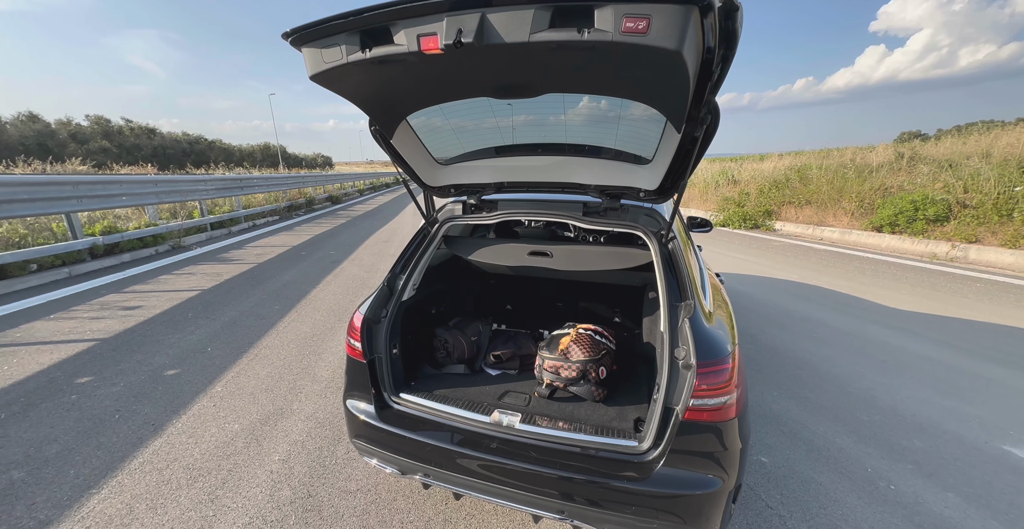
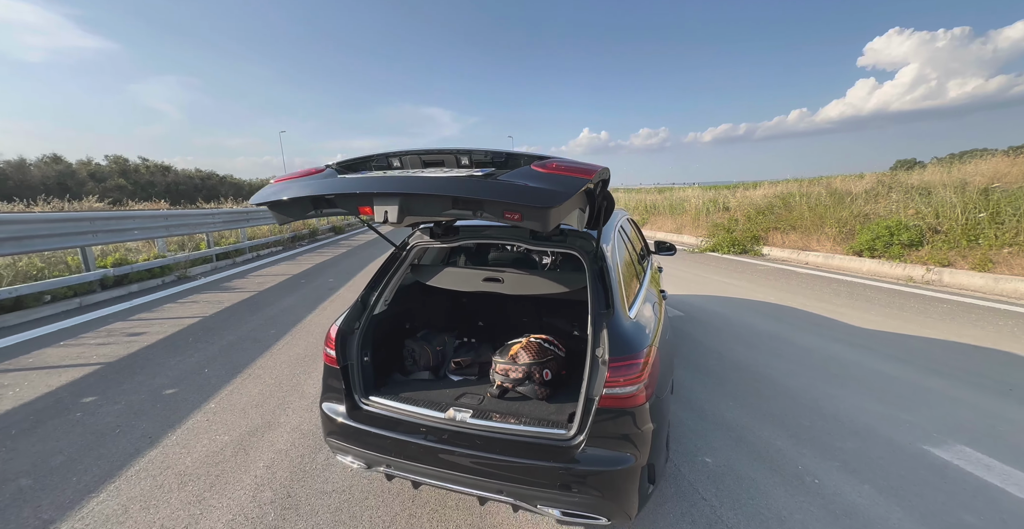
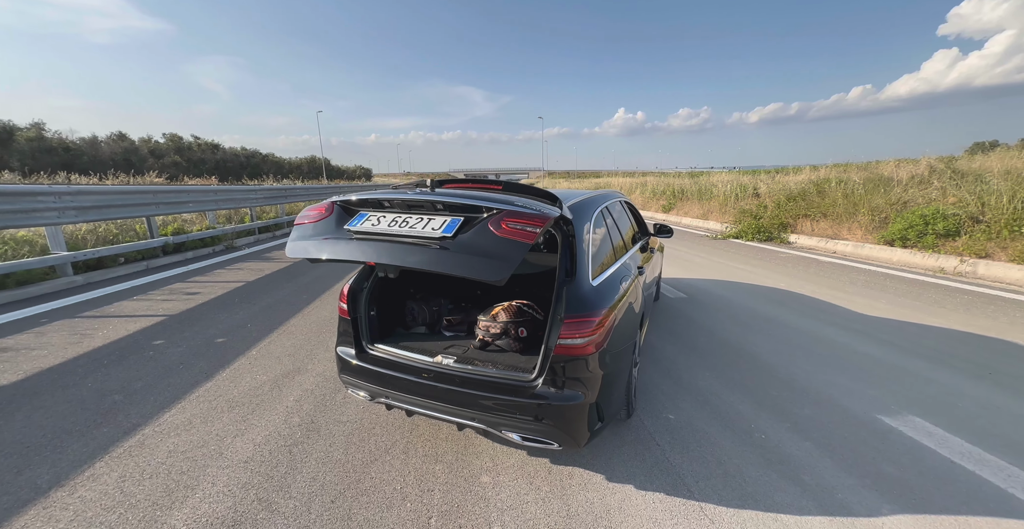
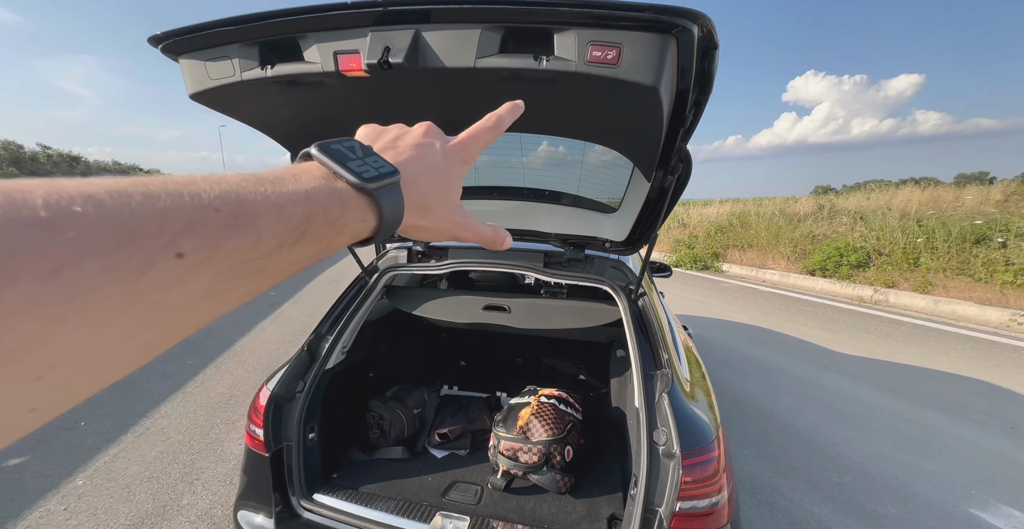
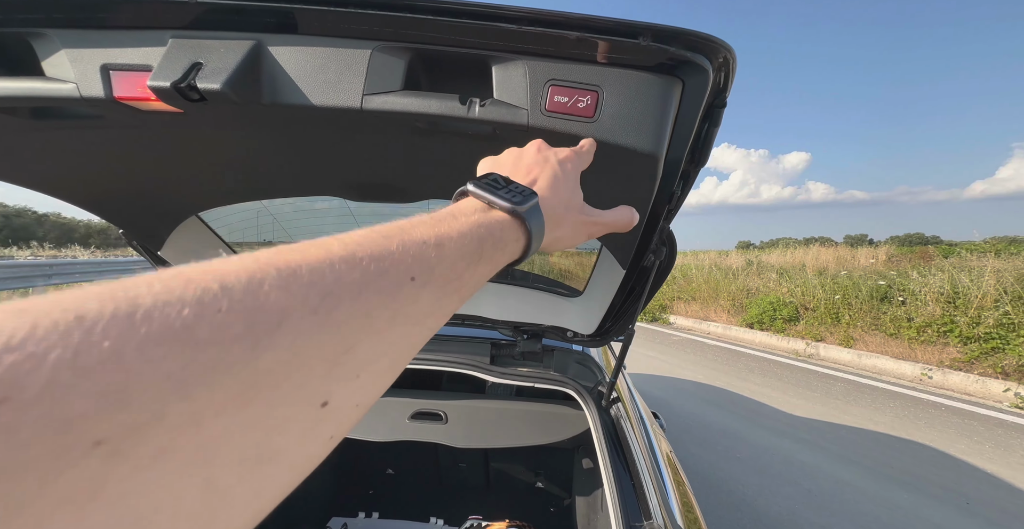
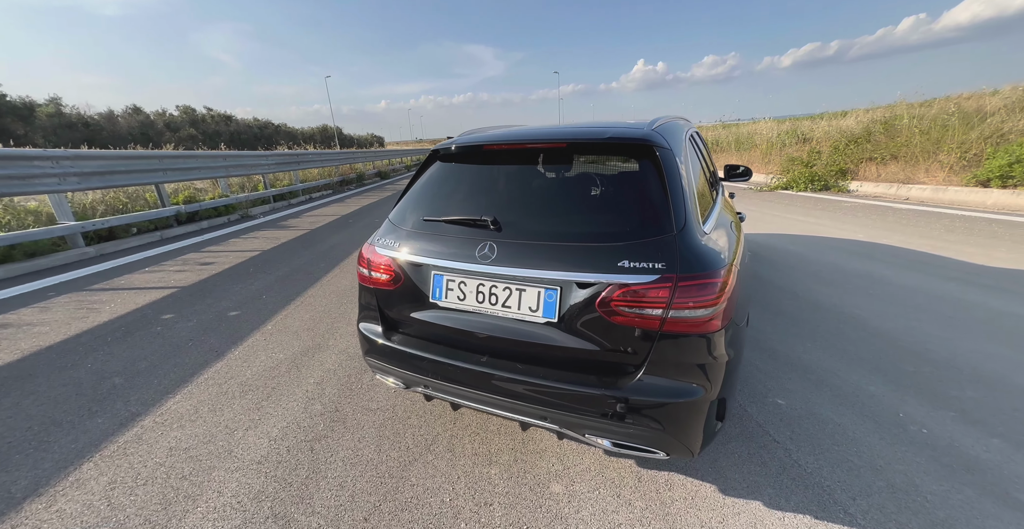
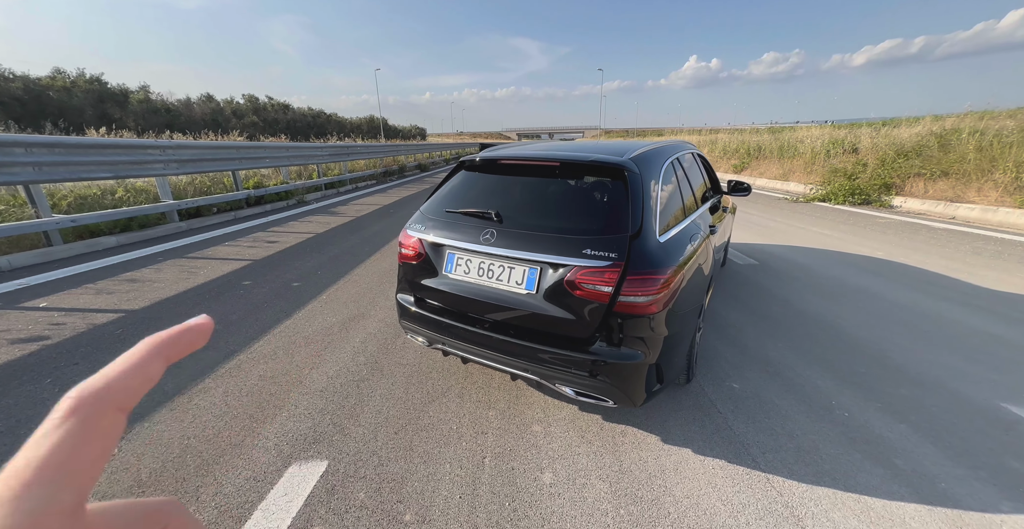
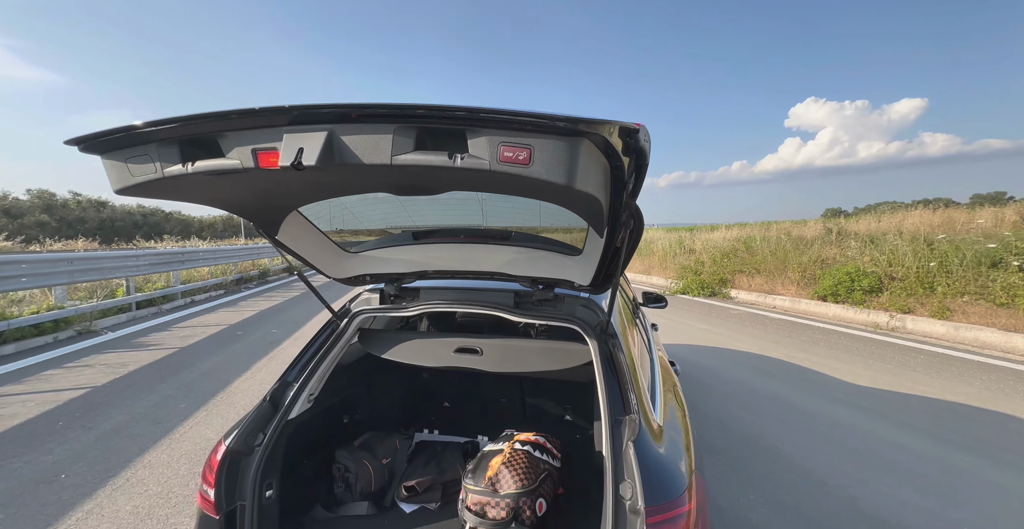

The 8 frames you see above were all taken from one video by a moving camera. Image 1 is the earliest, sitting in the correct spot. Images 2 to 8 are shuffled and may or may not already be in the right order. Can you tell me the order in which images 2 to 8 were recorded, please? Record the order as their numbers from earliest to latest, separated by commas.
4, 5, 8, 2, 3, 7, 6
